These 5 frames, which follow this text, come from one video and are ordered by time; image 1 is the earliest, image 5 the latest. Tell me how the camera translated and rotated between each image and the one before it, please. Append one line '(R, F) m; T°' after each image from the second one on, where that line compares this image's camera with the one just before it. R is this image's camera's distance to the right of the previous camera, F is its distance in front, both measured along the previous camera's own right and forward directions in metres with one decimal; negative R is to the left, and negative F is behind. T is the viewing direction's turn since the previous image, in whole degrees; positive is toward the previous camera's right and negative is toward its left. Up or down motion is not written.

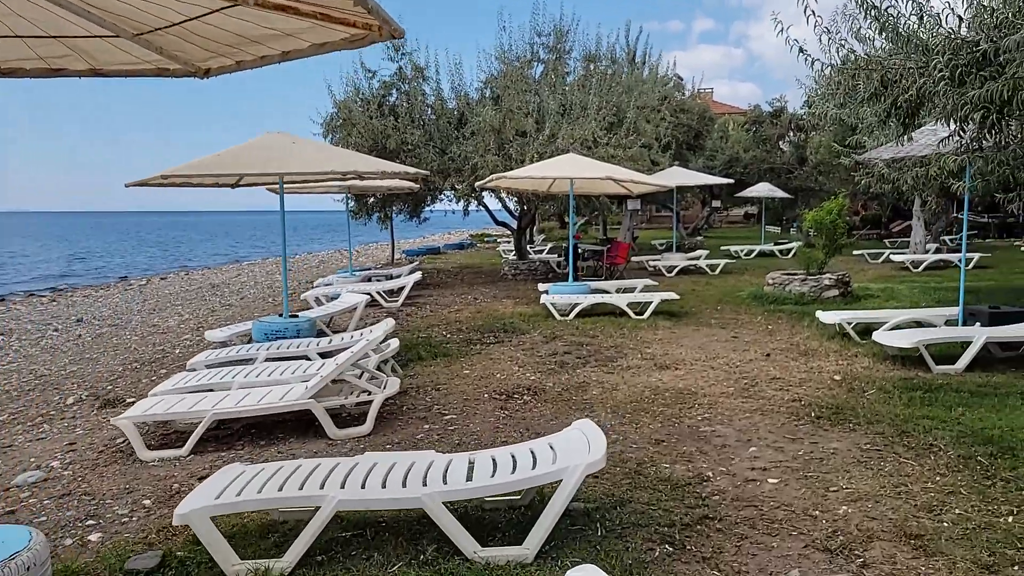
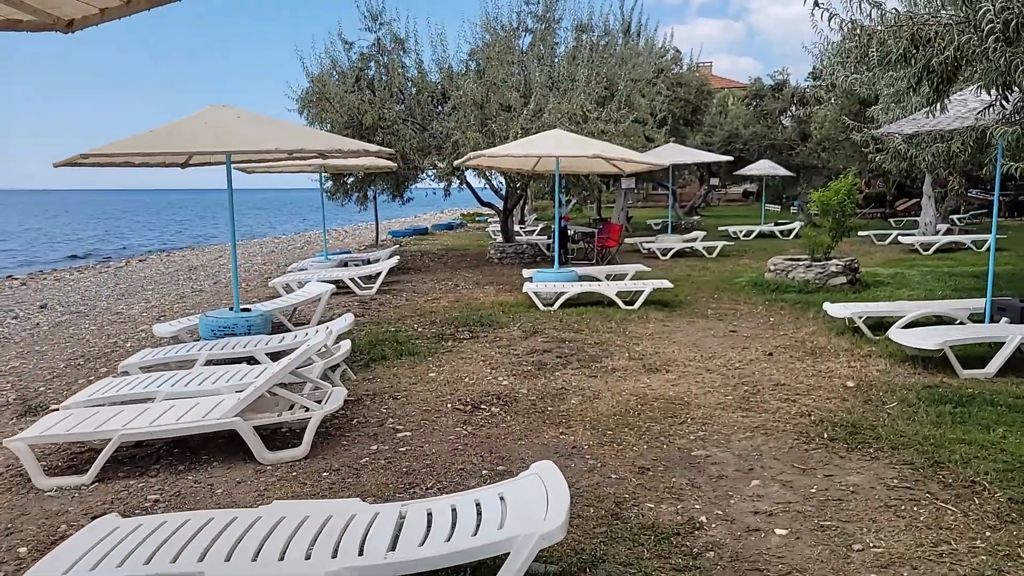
(+0.2, +0.7) m; 0°
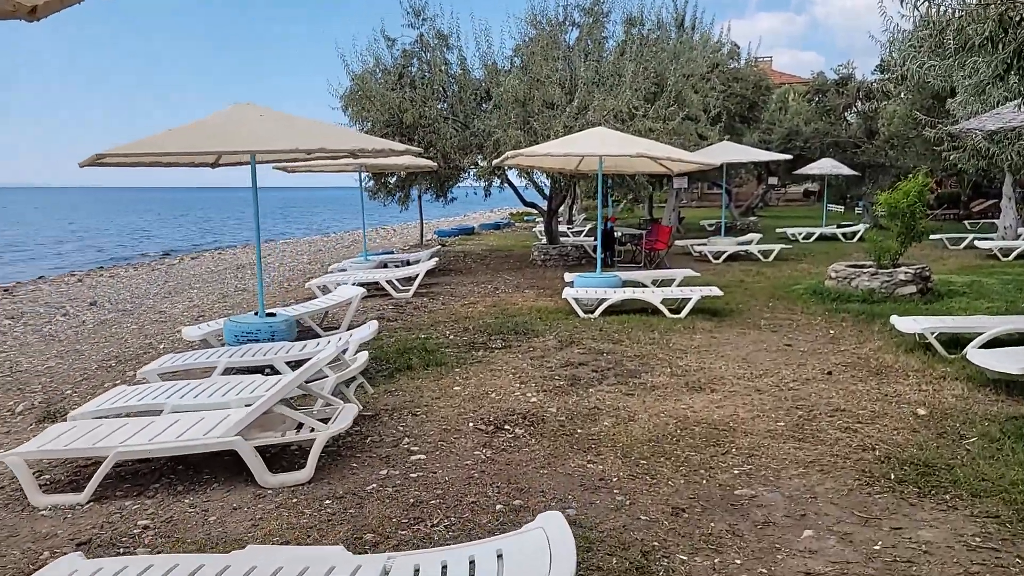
(+0.1, +0.4) m; -4°
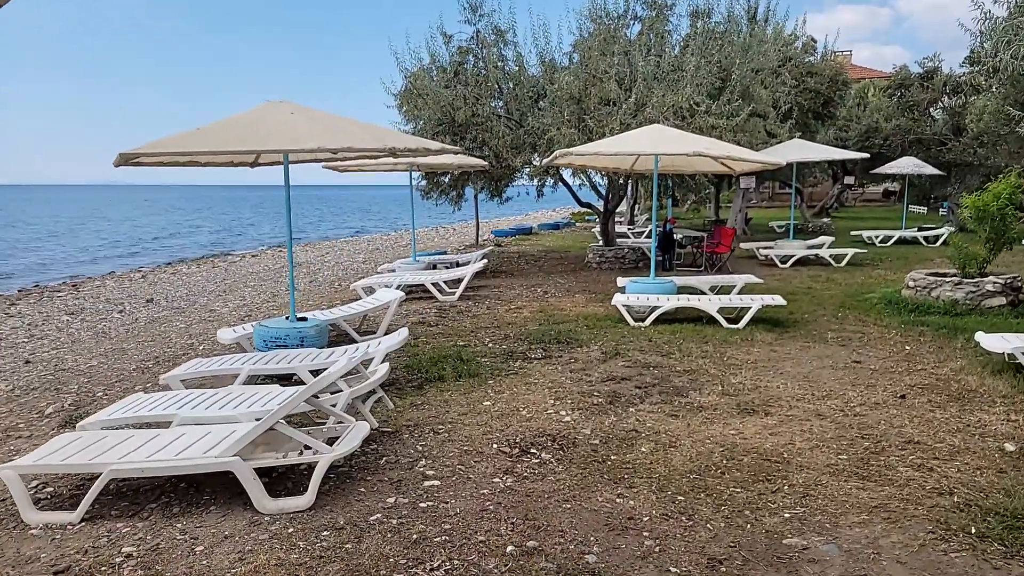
(+0.2, +0.4) m; -5°
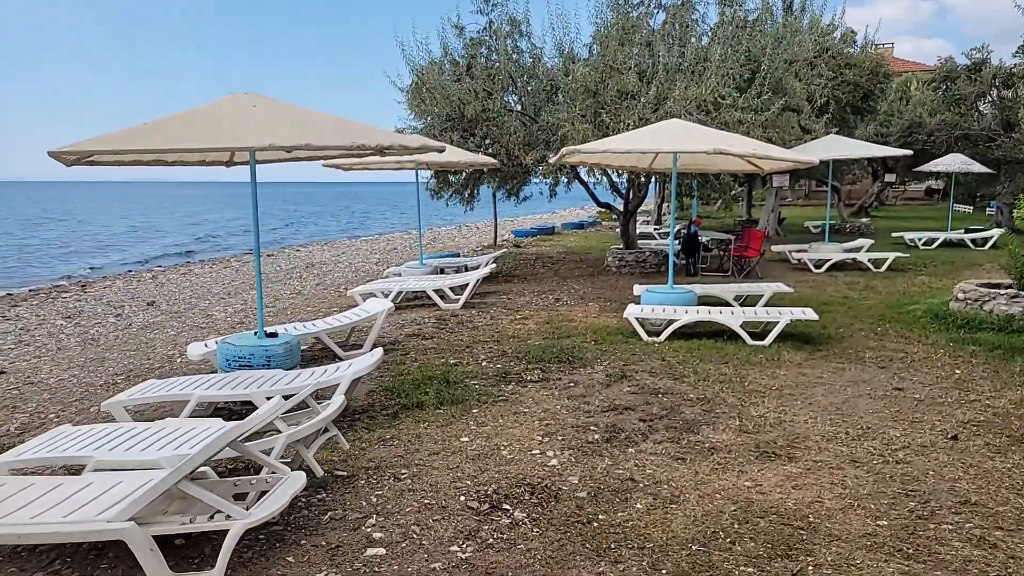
(+0.3, +0.6) m; -2°
